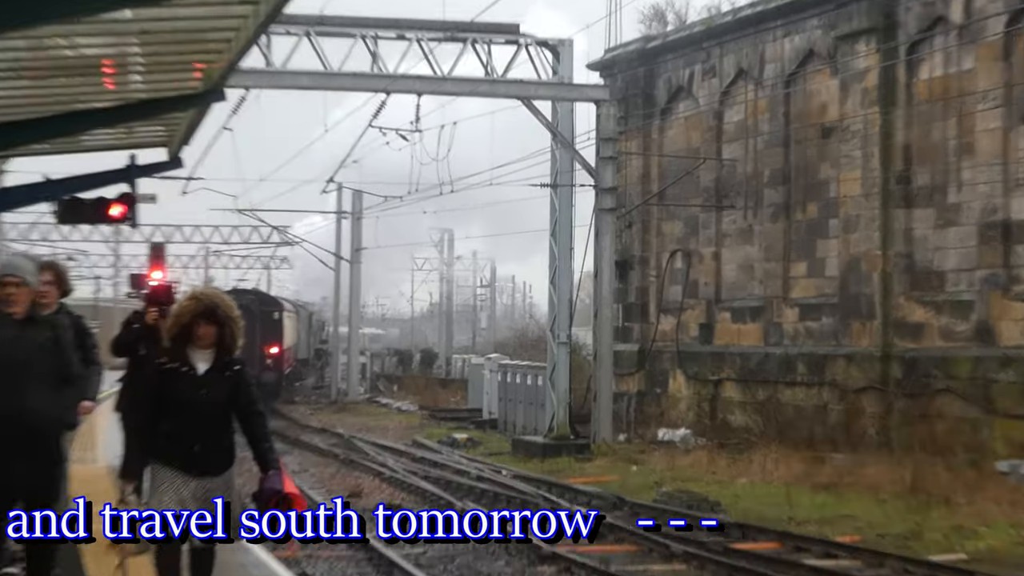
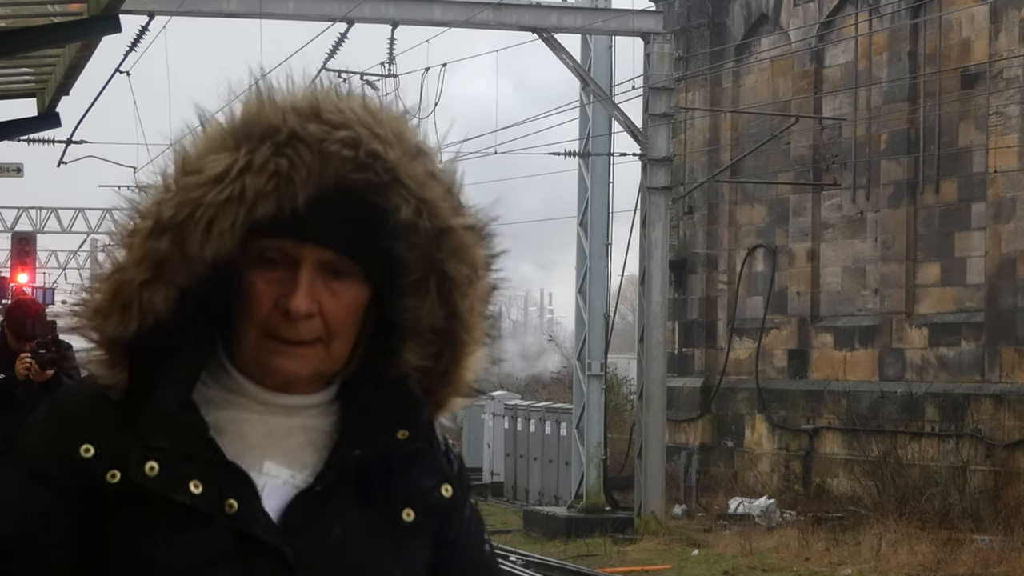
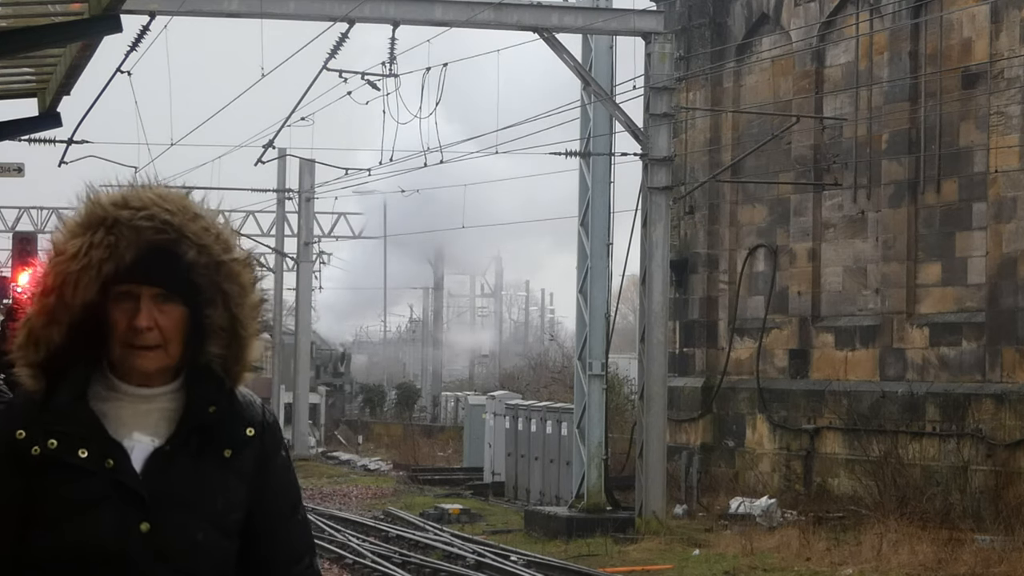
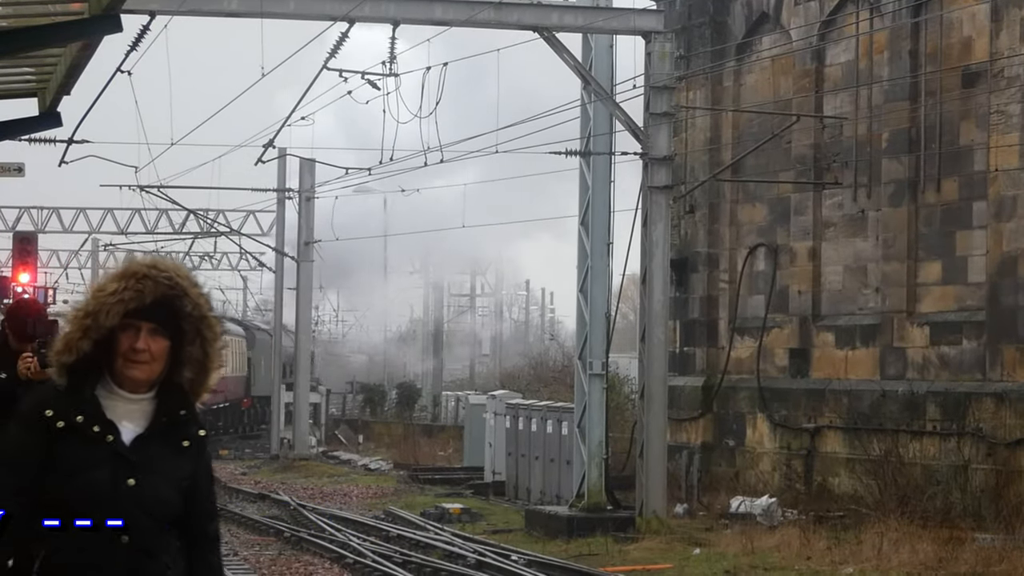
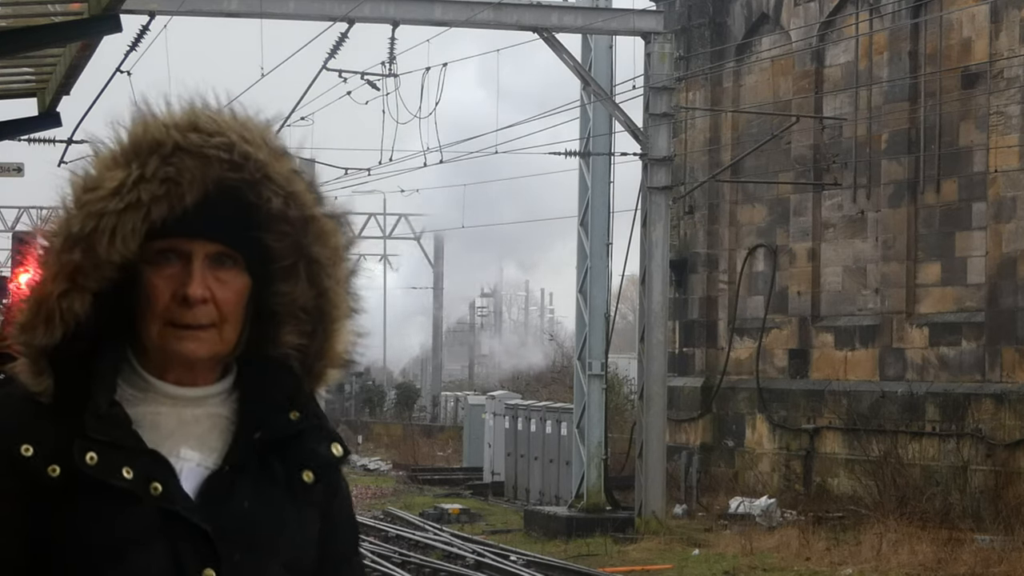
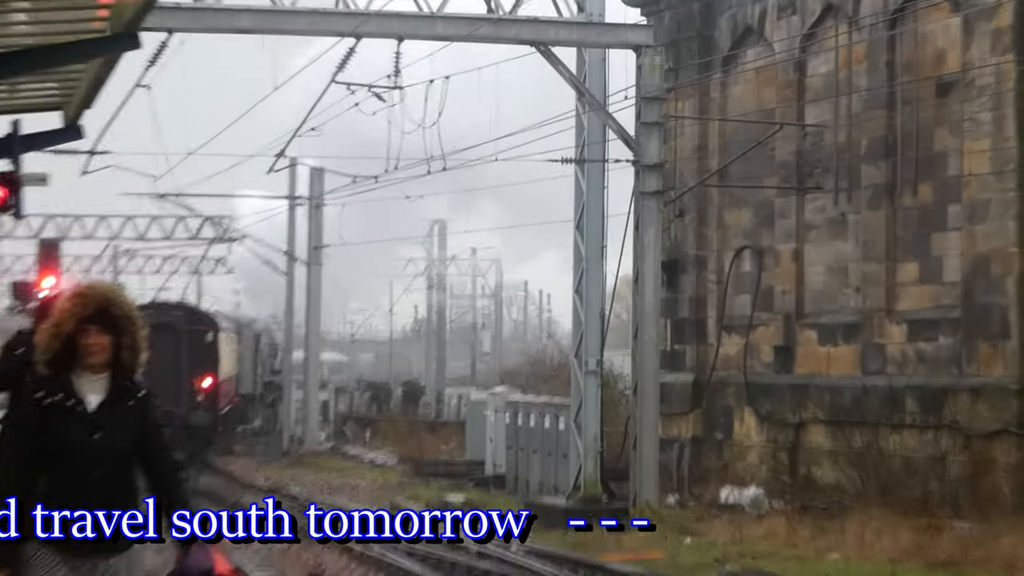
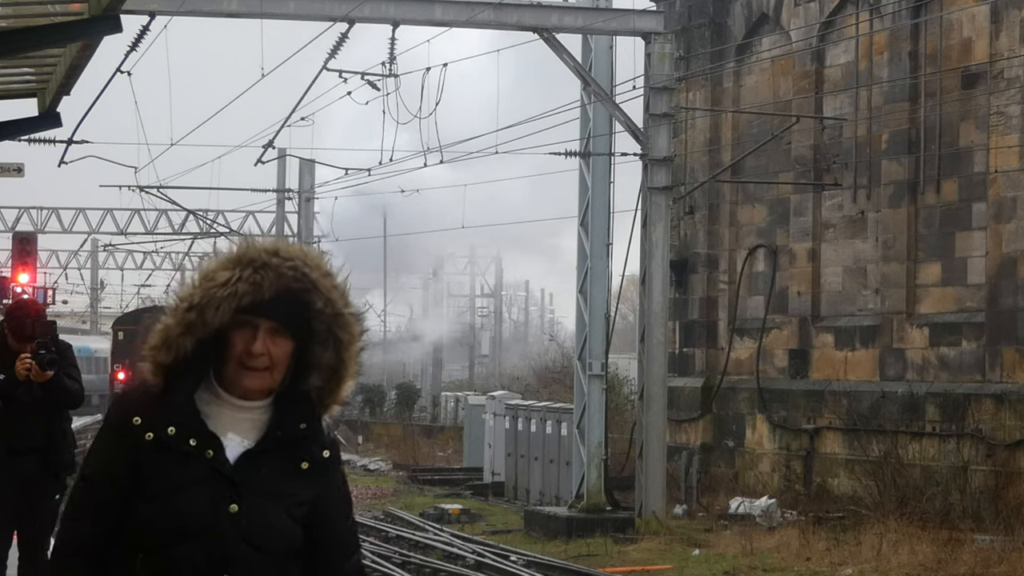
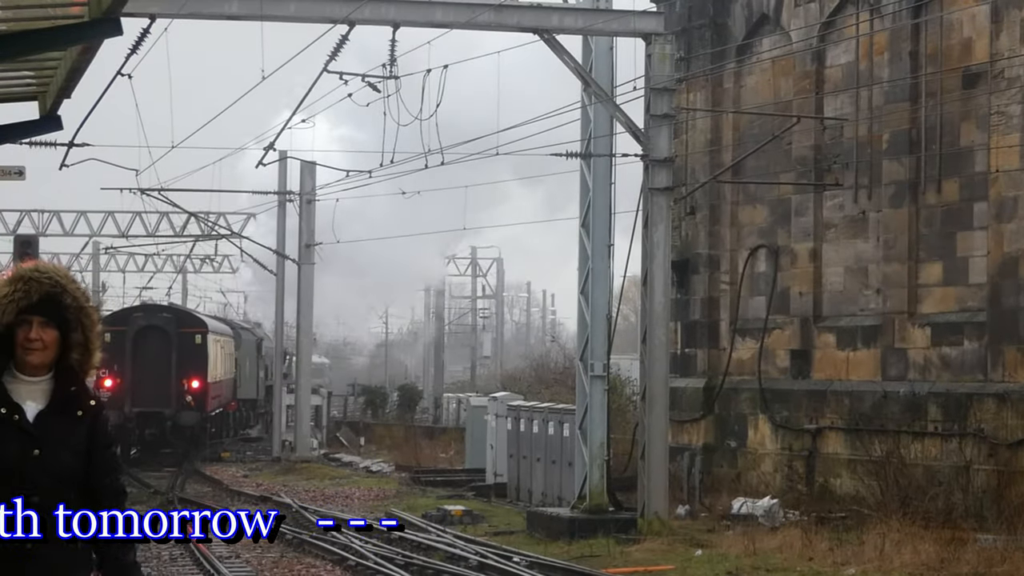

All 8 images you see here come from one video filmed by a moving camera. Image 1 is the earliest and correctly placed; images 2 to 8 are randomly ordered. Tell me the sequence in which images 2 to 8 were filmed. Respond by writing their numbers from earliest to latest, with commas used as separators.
6, 8, 4, 7, 3, 5, 2
